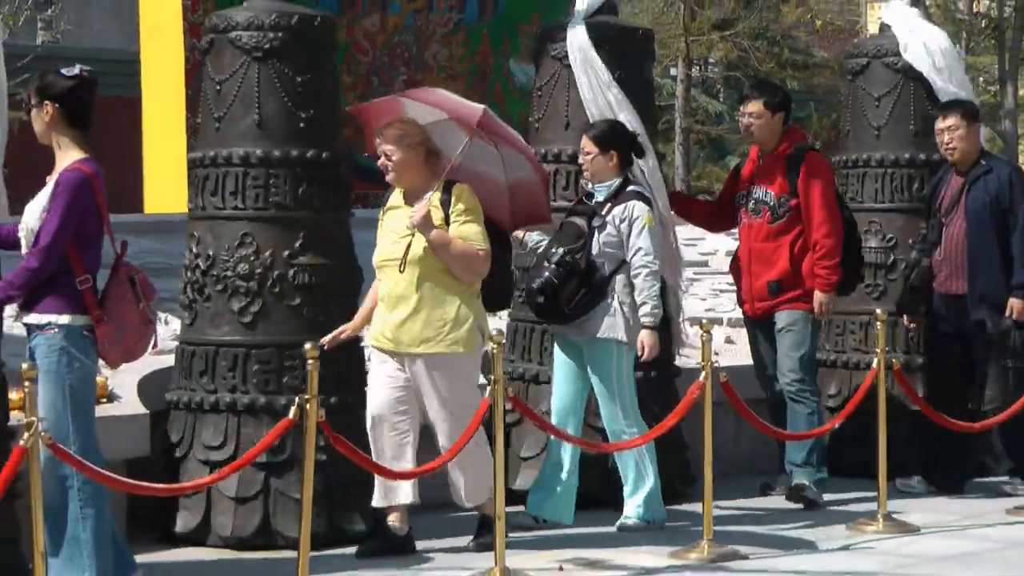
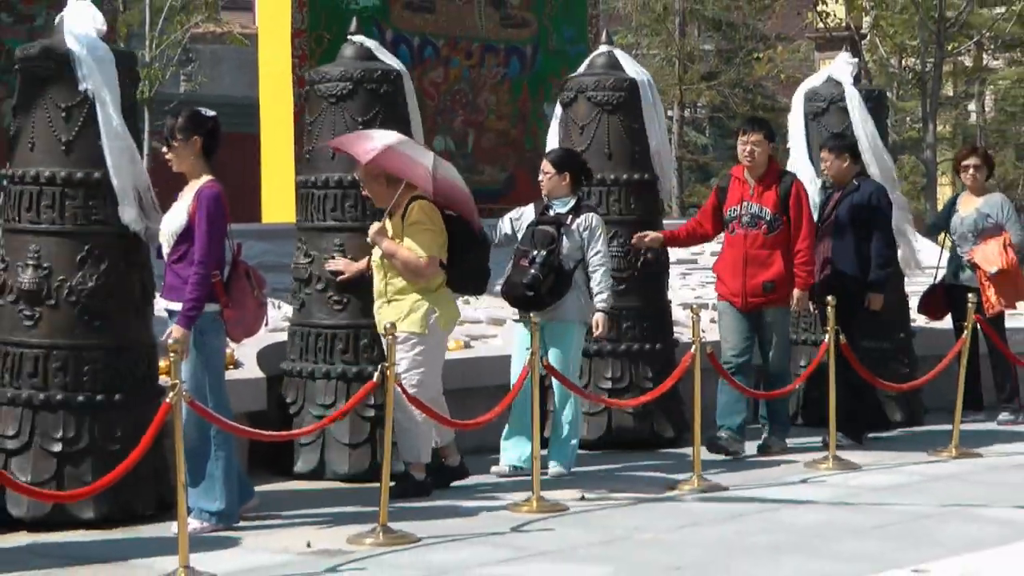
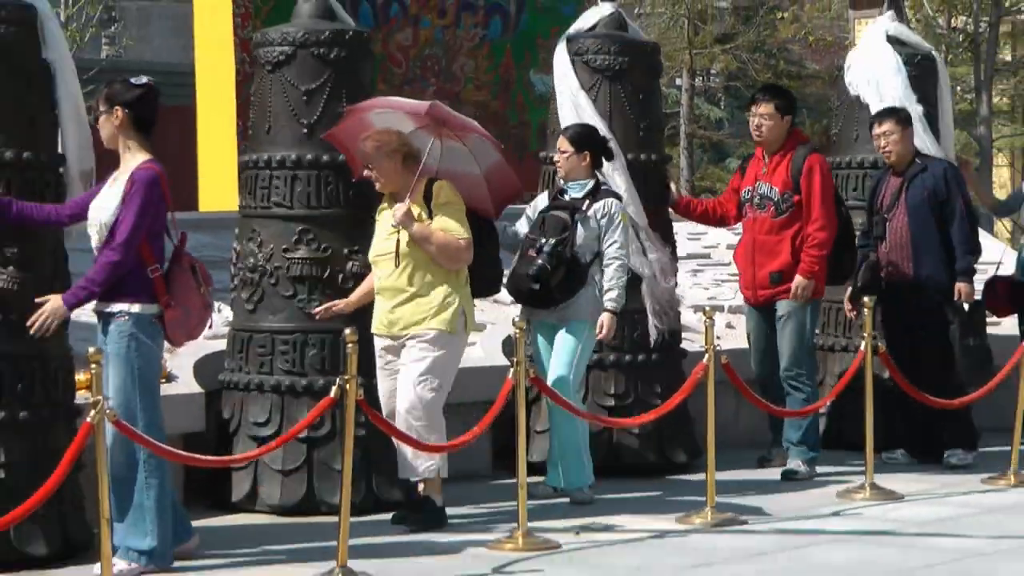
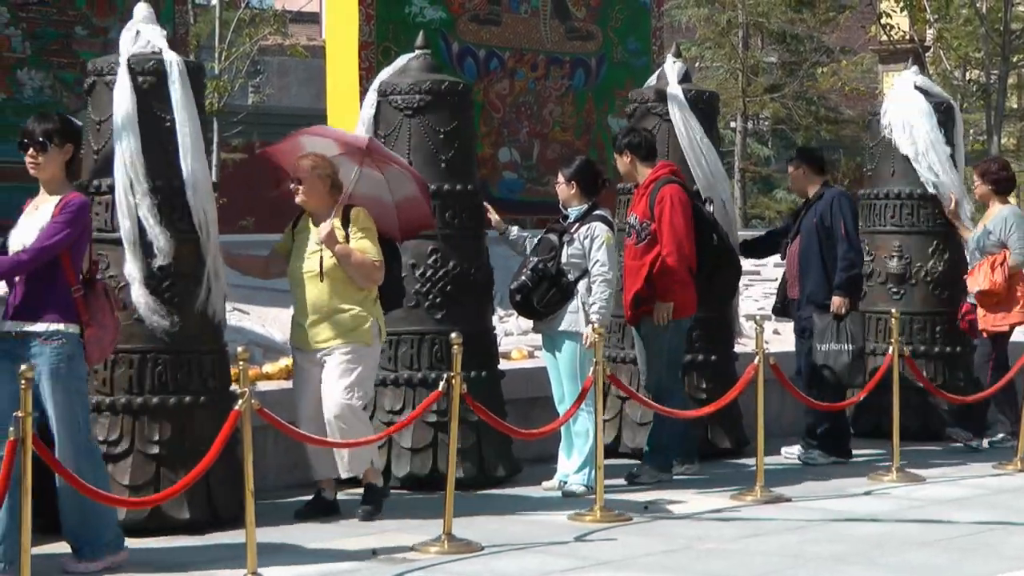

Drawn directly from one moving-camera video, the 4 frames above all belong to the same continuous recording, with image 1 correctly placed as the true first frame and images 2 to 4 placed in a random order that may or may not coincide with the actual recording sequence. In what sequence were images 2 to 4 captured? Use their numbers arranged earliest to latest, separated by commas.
3, 2, 4
